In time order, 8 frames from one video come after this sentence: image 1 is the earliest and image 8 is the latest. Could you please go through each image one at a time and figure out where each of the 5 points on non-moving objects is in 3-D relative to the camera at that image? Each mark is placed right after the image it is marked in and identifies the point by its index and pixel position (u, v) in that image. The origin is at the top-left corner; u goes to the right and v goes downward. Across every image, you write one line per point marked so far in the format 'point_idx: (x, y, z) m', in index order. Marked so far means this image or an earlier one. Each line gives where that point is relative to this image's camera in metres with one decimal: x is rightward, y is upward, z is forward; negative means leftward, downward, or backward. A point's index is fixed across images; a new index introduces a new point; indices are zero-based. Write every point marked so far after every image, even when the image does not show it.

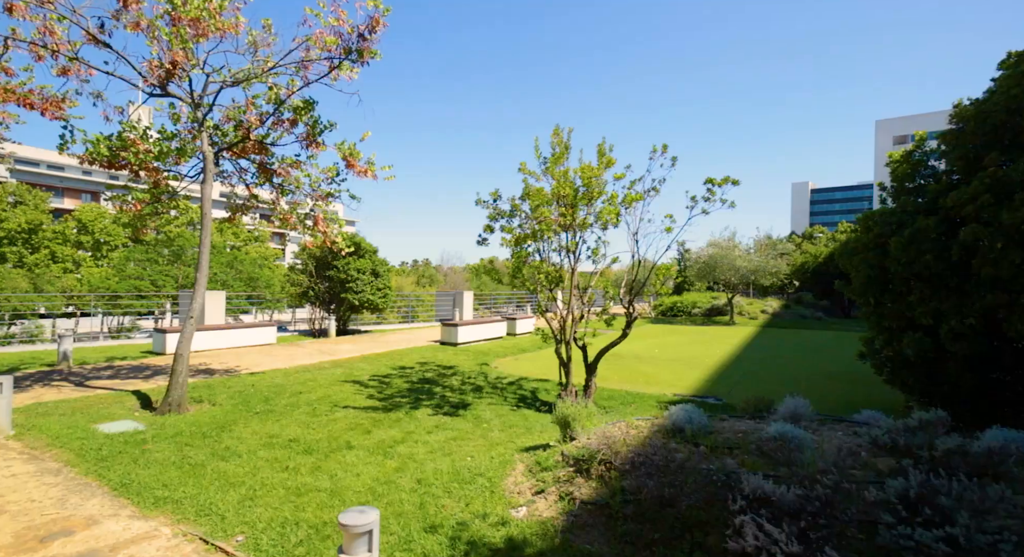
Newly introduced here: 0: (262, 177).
0: (-3.8, +1.6, +7.5) m
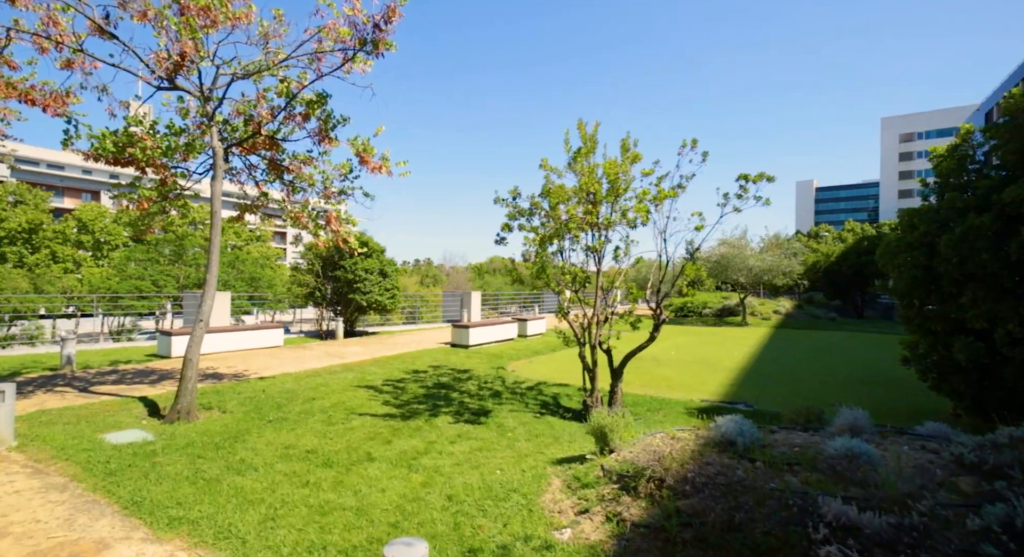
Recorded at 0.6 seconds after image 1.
0: (-3.5, +1.5, +7.2) m
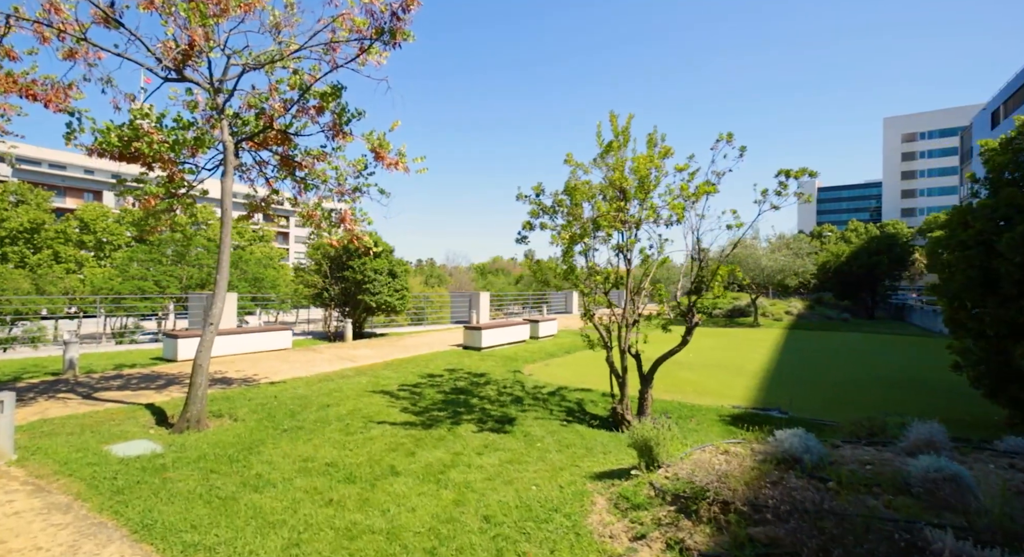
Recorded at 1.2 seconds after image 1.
0: (-3.2, +1.5, +6.9) m
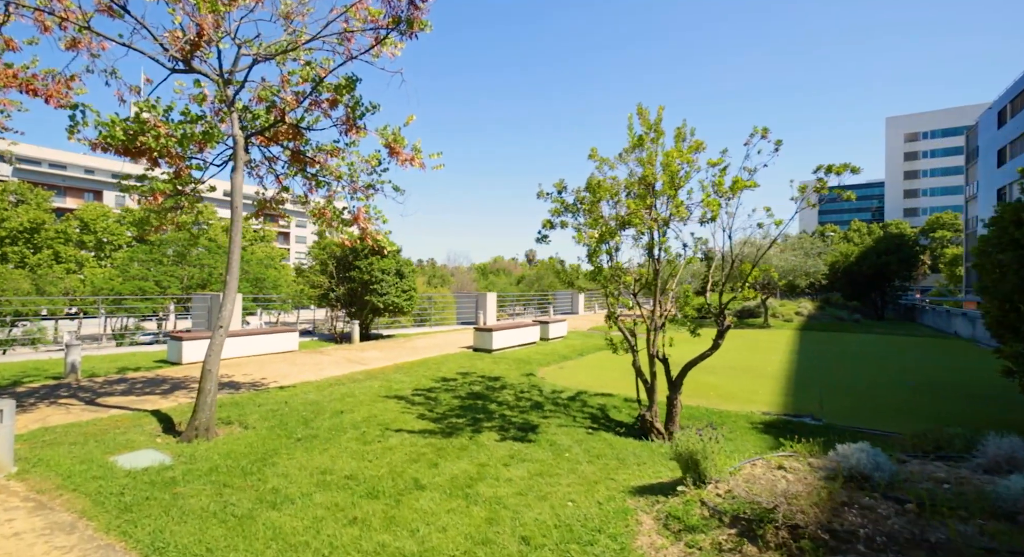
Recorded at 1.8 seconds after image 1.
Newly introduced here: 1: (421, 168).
0: (-3.0, +1.5, +6.6) m
1: (-1.2, +1.5, +6.6) m
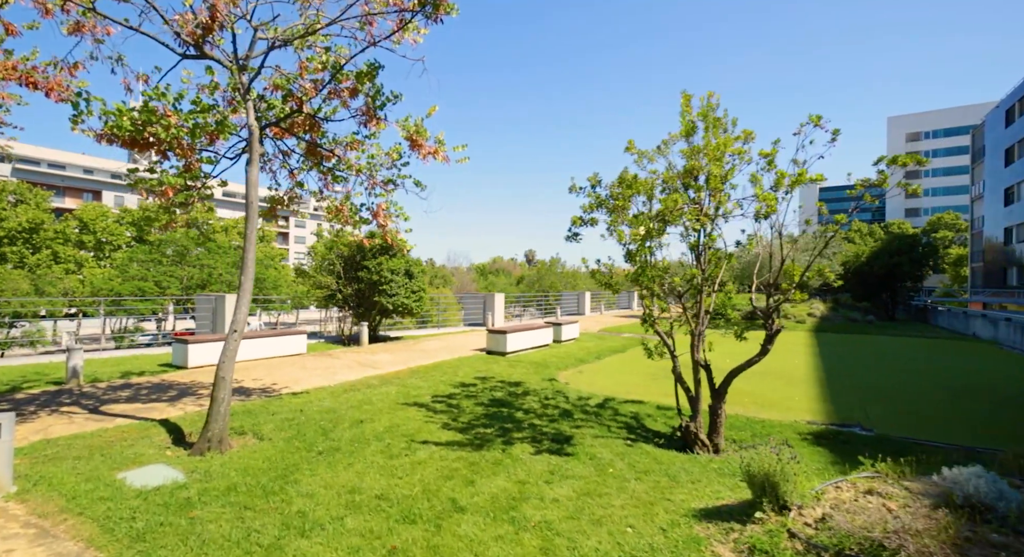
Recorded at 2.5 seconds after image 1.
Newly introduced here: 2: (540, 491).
0: (-2.6, +1.5, +6.2) m
1: (-0.9, +1.5, +6.3) m
2: (+0.2, -1.8, +4.1) m
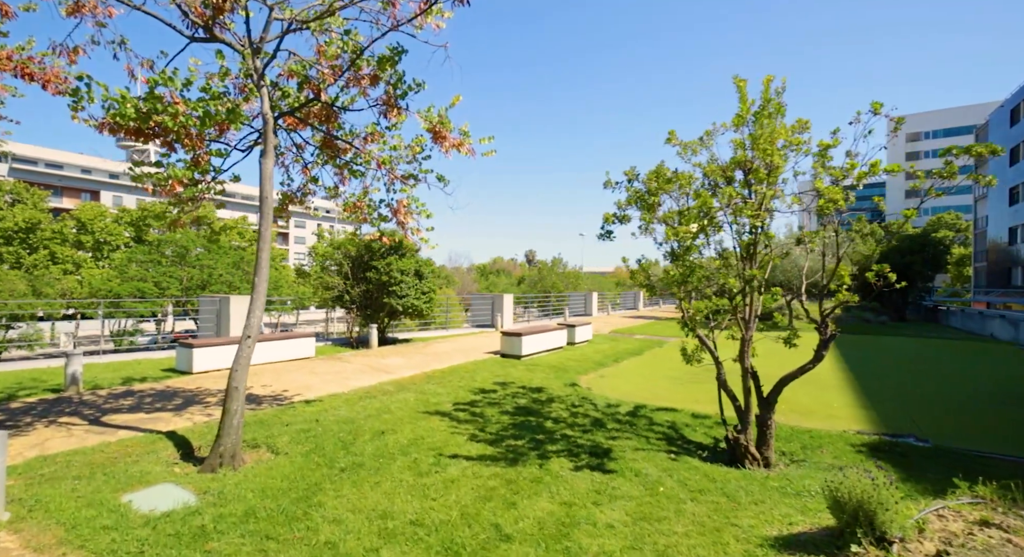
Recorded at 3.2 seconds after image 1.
0: (-2.2, +1.5, +5.8) m
1: (-0.5, +1.5, +5.9) m
2: (+0.6, -1.8, +3.7) m
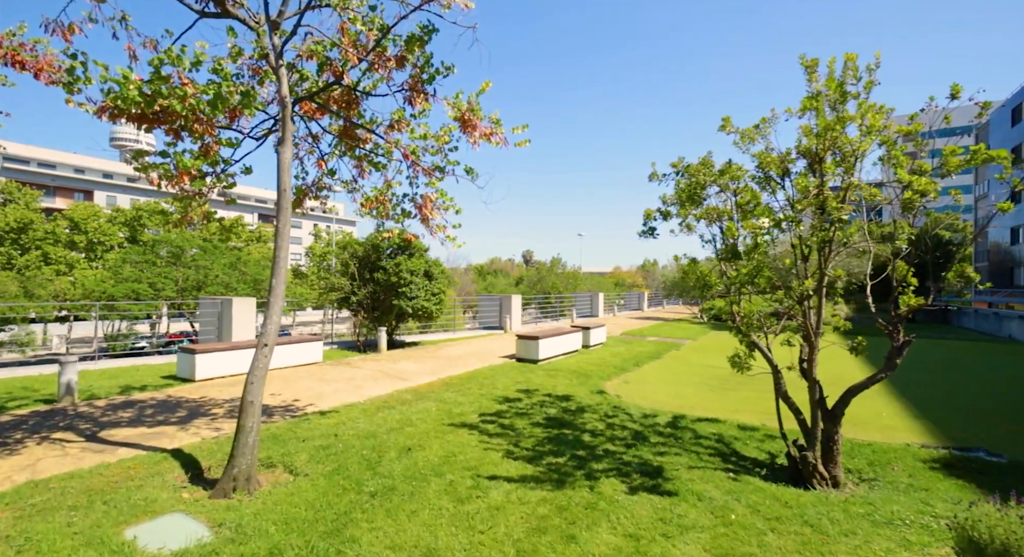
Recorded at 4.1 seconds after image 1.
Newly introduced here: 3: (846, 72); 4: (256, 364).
0: (-1.8, +1.5, +5.4) m
1: (-0.1, +1.5, +5.4) m
2: (+1.0, -1.8, +3.2) m
3: (+2.7, +1.7, +4.1) m
4: (-2.2, -0.8, +4.2) m
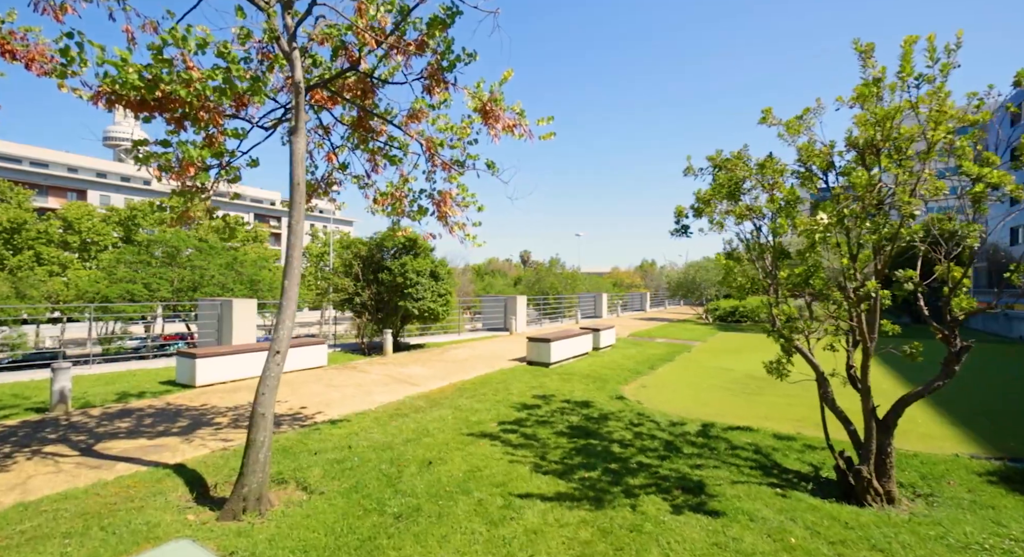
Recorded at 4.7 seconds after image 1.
0: (-1.6, +1.5, +5.0) m
1: (+0.1, +1.5, +5.1) m
2: (+1.3, -1.8, +2.9) m
3: (+3.0, +1.7, +3.8) m
4: (-2.0, -0.8, +3.9) m
